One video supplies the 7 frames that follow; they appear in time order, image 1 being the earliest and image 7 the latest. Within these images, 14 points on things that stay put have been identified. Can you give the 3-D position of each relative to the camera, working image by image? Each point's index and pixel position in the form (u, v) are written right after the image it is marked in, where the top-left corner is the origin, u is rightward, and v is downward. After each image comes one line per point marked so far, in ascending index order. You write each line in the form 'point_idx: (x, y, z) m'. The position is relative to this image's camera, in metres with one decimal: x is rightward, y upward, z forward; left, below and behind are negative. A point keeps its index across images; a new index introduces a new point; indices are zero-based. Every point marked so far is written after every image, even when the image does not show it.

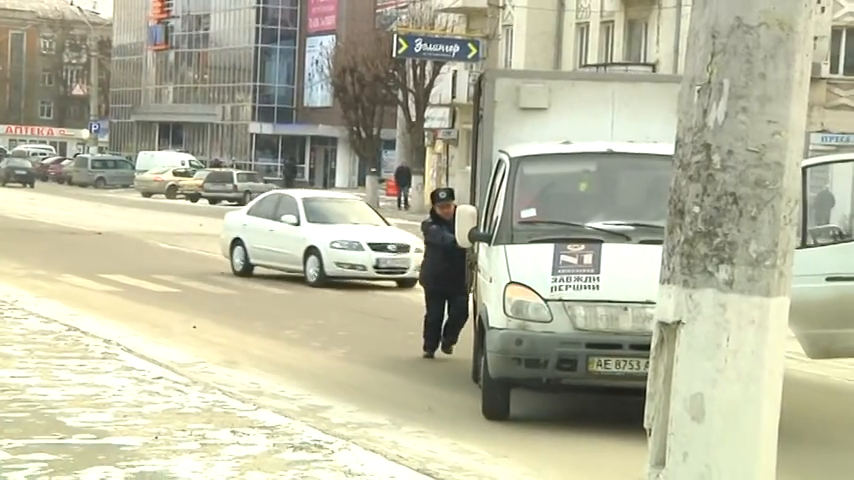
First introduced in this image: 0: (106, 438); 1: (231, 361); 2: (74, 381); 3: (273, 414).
0: (-1.8, -1.1, +6.8) m
1: (-1.7, -0.9, +10.5) m
2: (-2.4, -0.9, +8.5) m
3: (-1.0, -1.0, +7.7) m
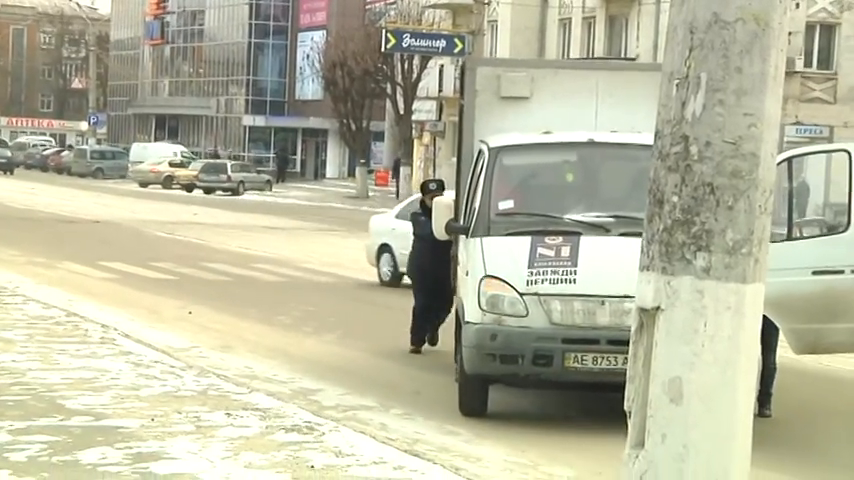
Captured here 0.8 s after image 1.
0: (-1.9, -1.0, +7.0) m
1: (-1.8, -0.8, +10.7) m
2: (-2.5, -0.8, +8.7) m
3: (-1.1, -1.0, +7.9) m
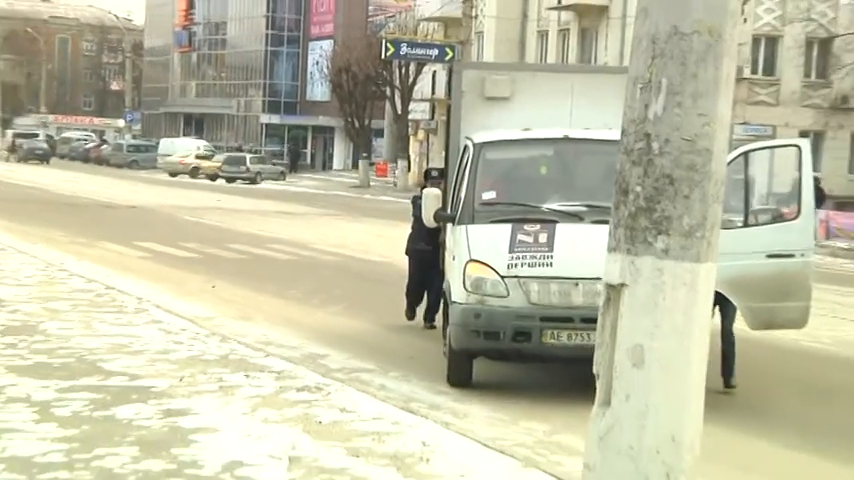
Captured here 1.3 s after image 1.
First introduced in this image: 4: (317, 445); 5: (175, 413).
0: (-1.9, -0.9, +7.8) m
1: (-1.8, -0.7, +11.5) m
2: (-2.5, -0.7, +9.5) m
3: (-1.1, -0.8, +8.7) m
4: (-0.6, -1.2, +6.7) m
5: (-1.5, -1.0, +7.1) m
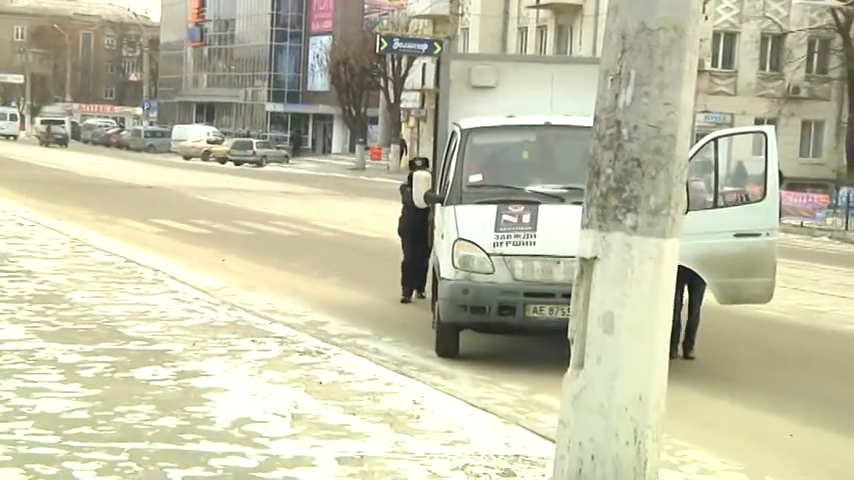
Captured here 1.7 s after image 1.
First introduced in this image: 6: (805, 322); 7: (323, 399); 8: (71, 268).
0: (-2.0, -0.7, +8.5) m
1: (-1.8, -0.5, +12.2) m
2: (-2.6, -0.5, +10.2) m
3: (-1.2, -0.7, +9.4) m
4: (-0.7, -1.0, +7.4) m
5: (-1.6, -0.9, +7.8) m
6: (+3.8, -0.8, +11.5) m
7: (-0.7, -1.0, +7.5) m
8: (-3.7, -0.2, +12.0) m
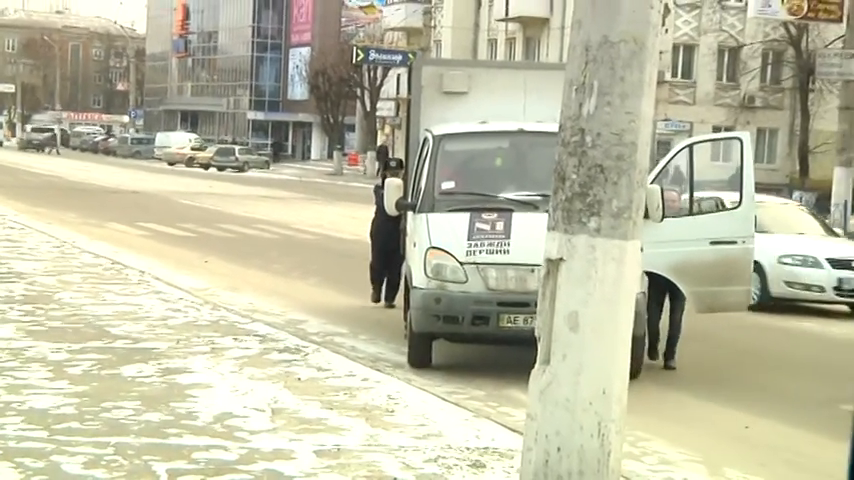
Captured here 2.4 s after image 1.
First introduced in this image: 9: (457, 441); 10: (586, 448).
0: (-2.2, -0.8, +8.8) m
1: (-2.1, -0.5, +12.5) m
2: (-2.8, -0.5, +10.5) m
3: (-1.4, -0.7, +9.7) m
4: (-0.9, -1.1, +7.7) m
5: (-1.8, -0.9, +8.1) m
6: (+3.6, -0.9, +11.9) m
7: (-0.8, -1.0, +7.8) m
8: (-3.9, -0.3, +12.3) m
9: (+0.2, -1.2, +7.1) m
10: (+0.8, -1.0, +5.5) m
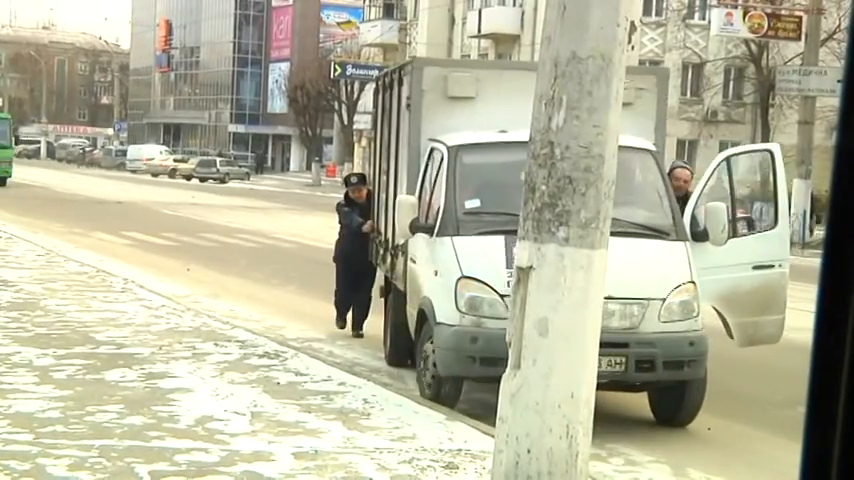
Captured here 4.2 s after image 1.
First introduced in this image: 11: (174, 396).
0: (-2.3, -0.8, +9.0) m
1: (-2.3, -0.6, +12.7) m
2: (-3.0, -0.6, +10.7) m
3: (-1.5, -0.8, +9.9) m
4: (-1.0, -1.1, +8.0) m
5: (-2.0, -1.0, +8.4) m
6: (+3.4, -1.0, +12.2) m
7: (-1.0, -1.1, +8.1) m
8: (-4.1, -0.4, +12.5) m
9: (0.0, -1.3, +7.3) m
10: (+0.6, -1.0, +5.7) m
11: (-1.7, -1.1, +8.0) m
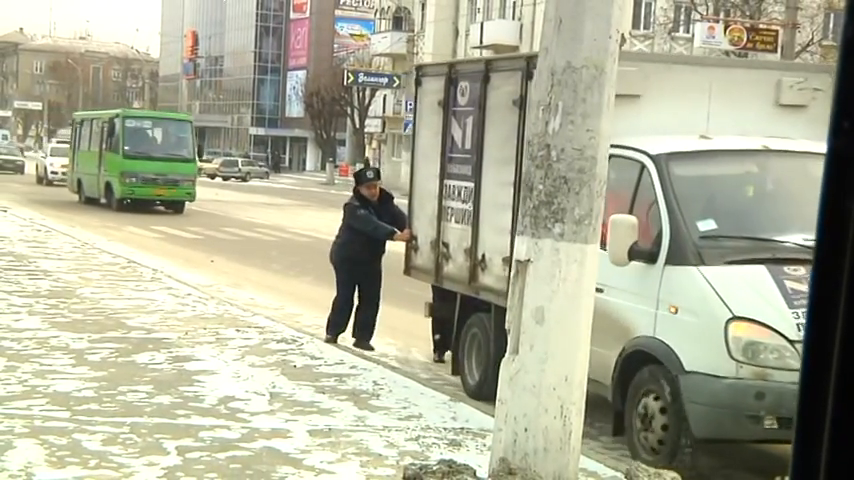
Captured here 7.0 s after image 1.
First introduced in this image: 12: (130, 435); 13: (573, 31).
0: (-2.3, -0.8, +9.7) m
1: (-2.2, -0.6, +13.4) m
2: (-2.9, -0.6, +11.4) m
3: (-1.5, -0.7, +10.6) m
4: (-1.0, -1.1, +8.7) m
5: (-1.9, -0.9, +9.0) m
6: (+3.4, -0.9, +12.8) m
7: (-1.0, -1.1, +8.8) m
8: (-4.0, -0.3, +13.2) m
9: (+0.1, -1.2, +8.0) m
10: (+0.6, -1.0, +6.4) m
11: (-1.7, -1.0, +8.7) m
12: (-1.9, -1.2, +7.4) m
13: (+0.8, +1.1, +6.4) m
